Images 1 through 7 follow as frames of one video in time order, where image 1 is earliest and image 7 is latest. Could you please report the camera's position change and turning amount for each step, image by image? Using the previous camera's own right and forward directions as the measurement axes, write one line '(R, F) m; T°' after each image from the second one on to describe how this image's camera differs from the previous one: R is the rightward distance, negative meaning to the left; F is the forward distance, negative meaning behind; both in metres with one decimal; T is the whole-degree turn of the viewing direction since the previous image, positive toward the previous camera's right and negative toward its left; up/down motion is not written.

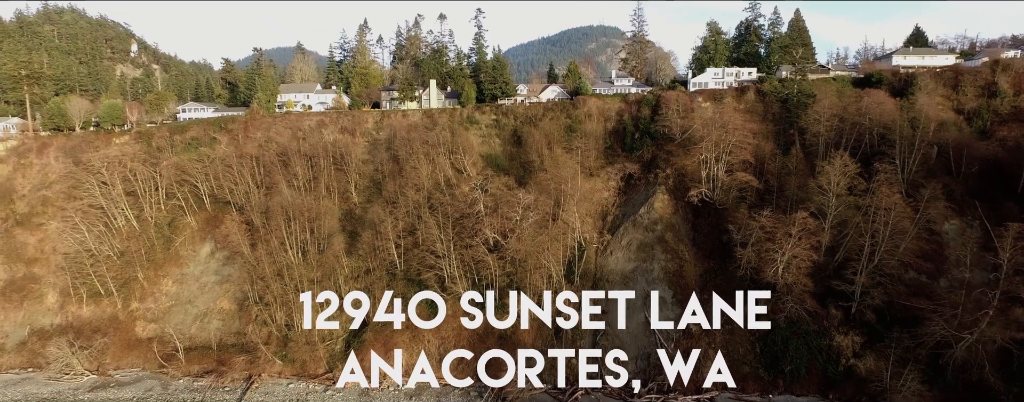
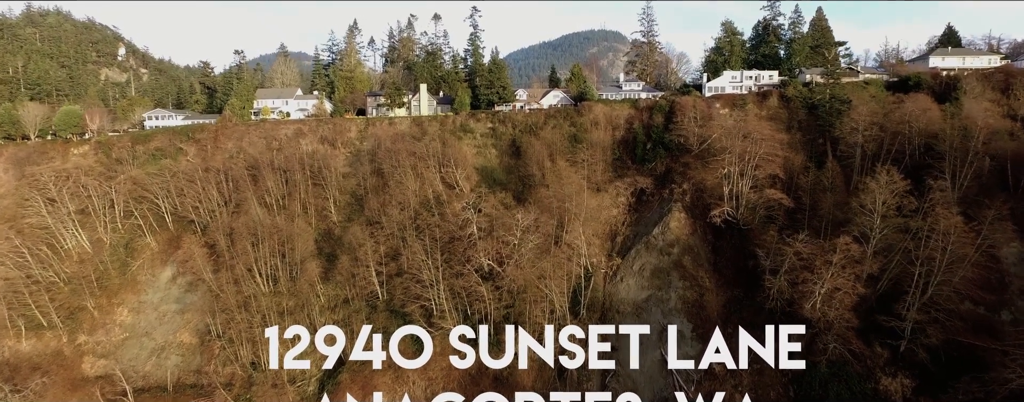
(+0.2, +3.6) m; 0°
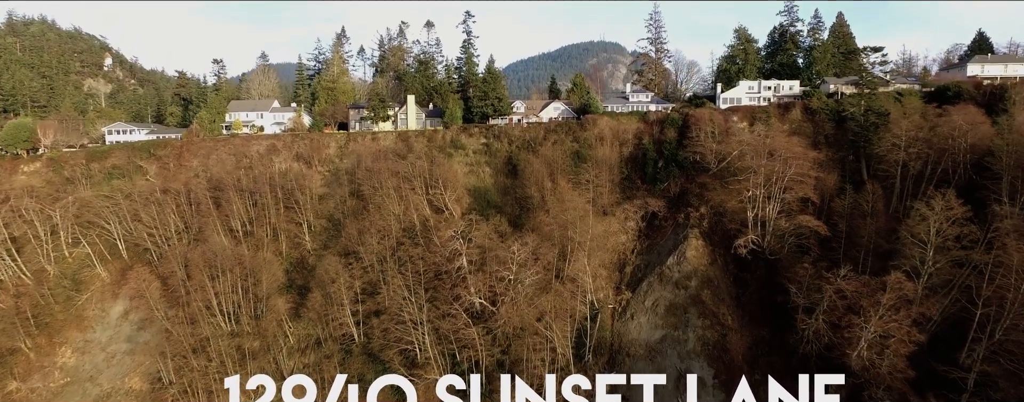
(+0.2, +3.3) m; 0°
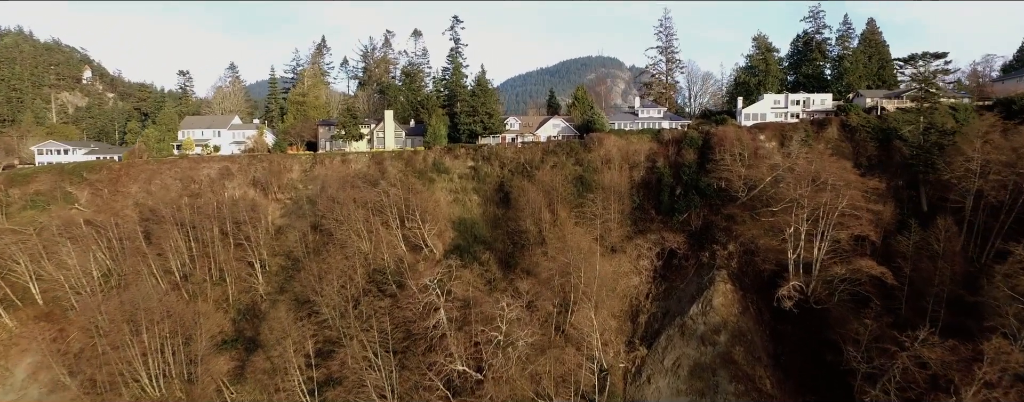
(+0.3, +4.3) m; 0°
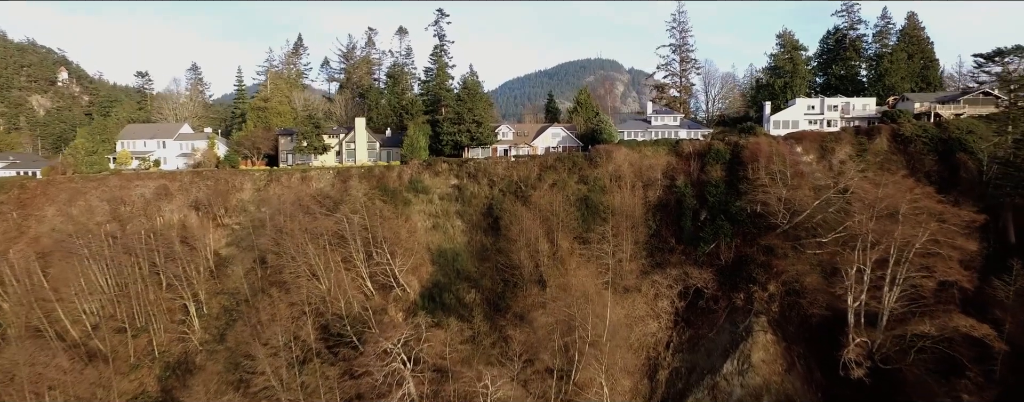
(+0.3, +4.1) m; 0°
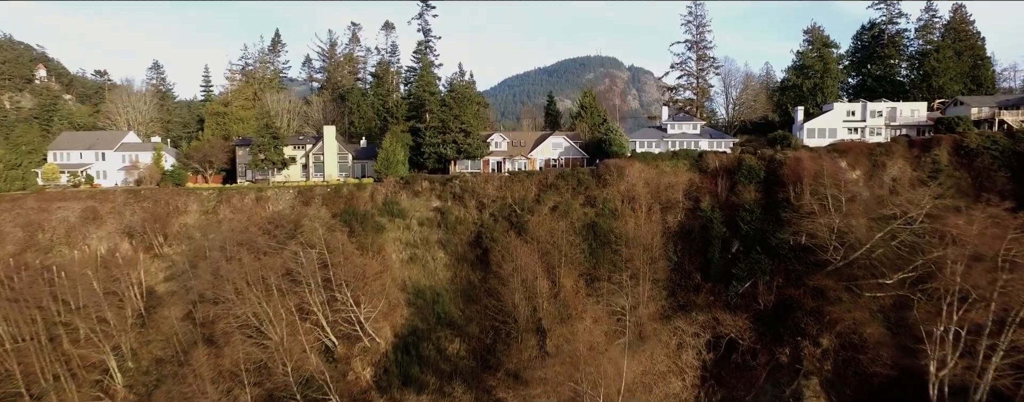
(+0.2, +3.4) m; 0°
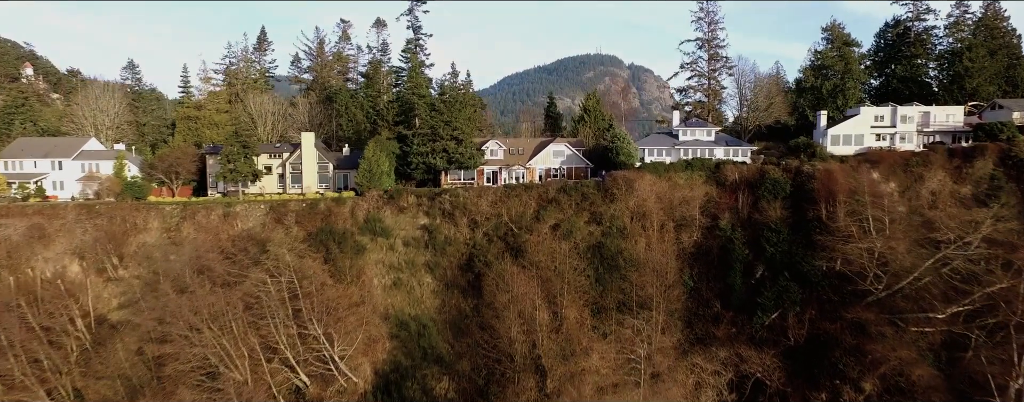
(+0.1, +1.9) m; 0°
